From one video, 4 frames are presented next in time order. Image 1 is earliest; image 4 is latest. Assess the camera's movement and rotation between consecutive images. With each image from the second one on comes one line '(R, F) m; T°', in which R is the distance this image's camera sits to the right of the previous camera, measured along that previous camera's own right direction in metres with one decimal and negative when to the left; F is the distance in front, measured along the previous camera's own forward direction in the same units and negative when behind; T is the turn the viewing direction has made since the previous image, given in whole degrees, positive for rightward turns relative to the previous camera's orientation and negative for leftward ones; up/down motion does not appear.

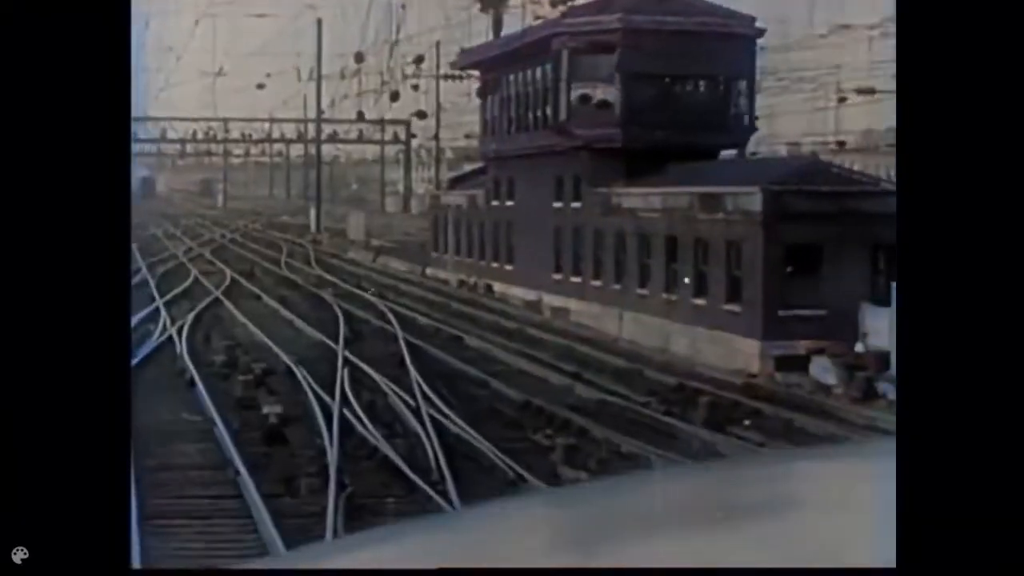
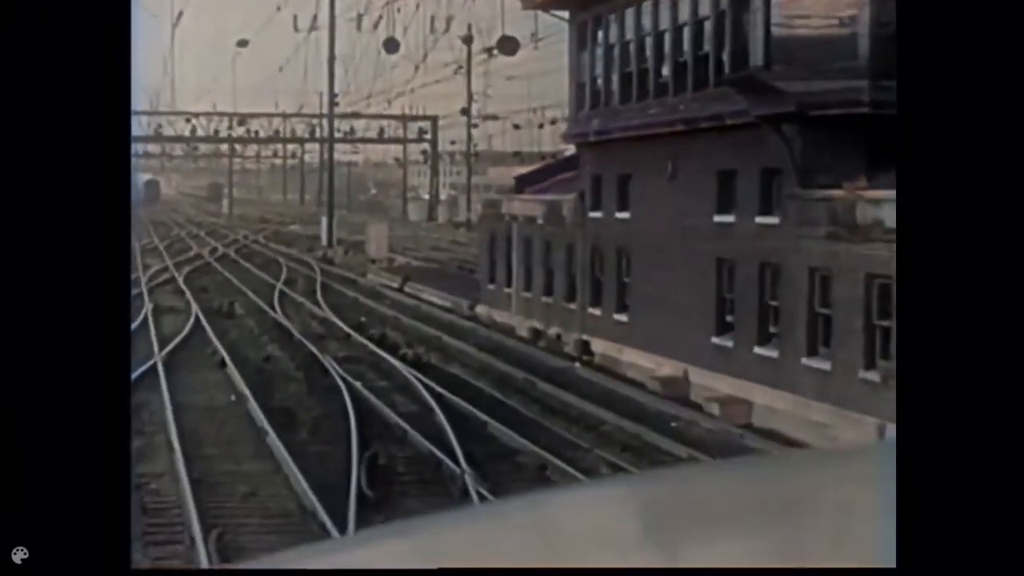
(-0.1, +2.2) m; 0°
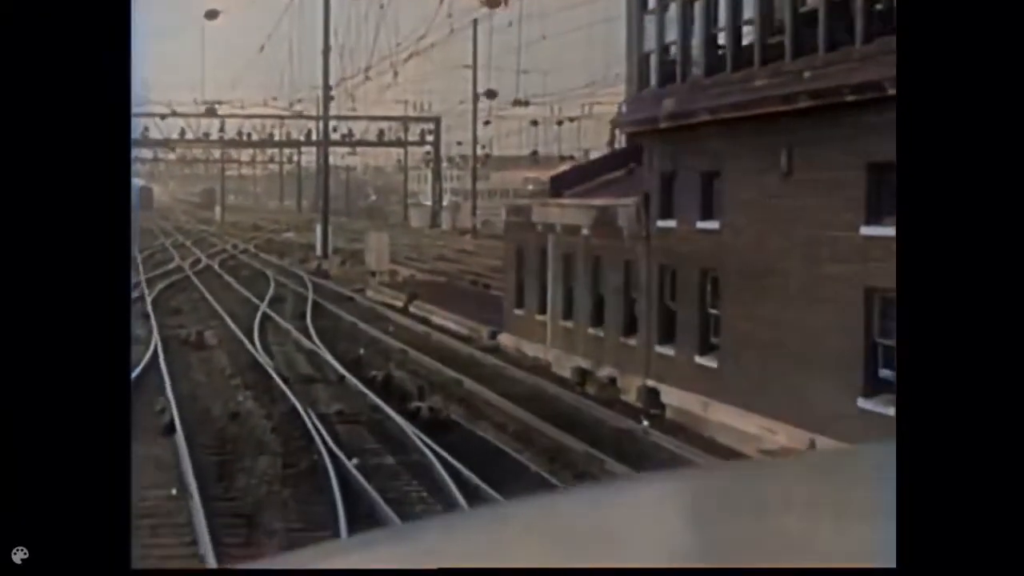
(-0.1, +0.9) m; 0°
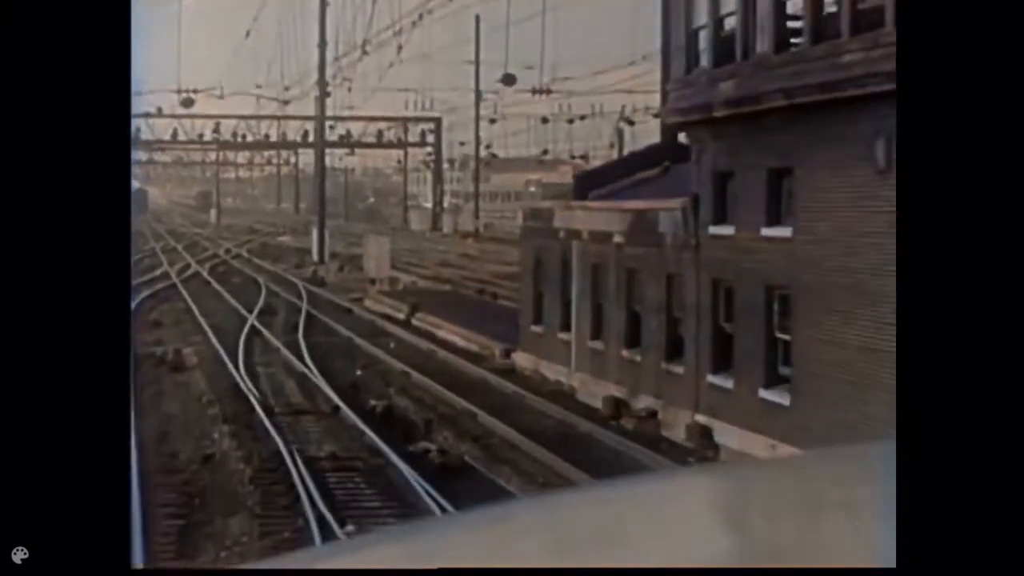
(0.0, +0.5) m; 0°
